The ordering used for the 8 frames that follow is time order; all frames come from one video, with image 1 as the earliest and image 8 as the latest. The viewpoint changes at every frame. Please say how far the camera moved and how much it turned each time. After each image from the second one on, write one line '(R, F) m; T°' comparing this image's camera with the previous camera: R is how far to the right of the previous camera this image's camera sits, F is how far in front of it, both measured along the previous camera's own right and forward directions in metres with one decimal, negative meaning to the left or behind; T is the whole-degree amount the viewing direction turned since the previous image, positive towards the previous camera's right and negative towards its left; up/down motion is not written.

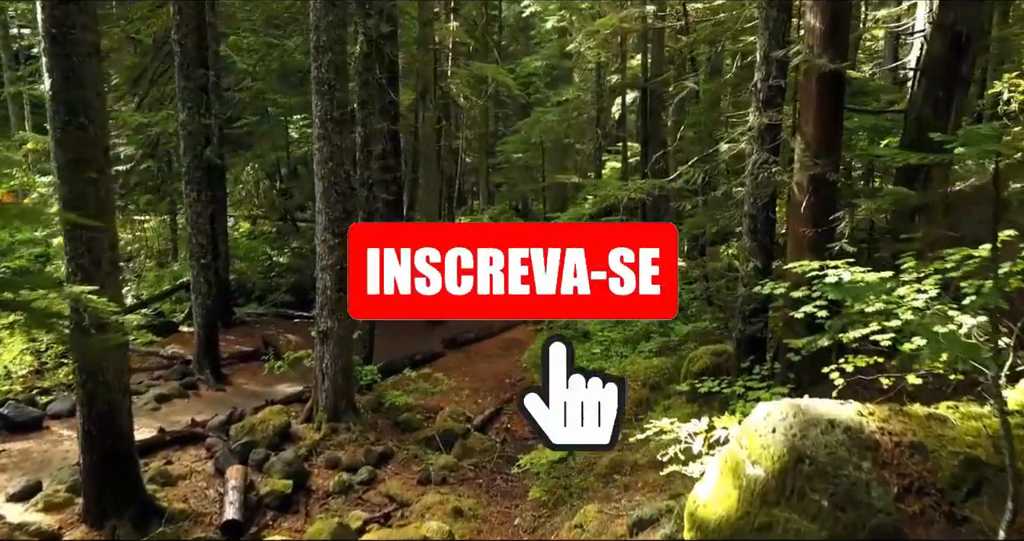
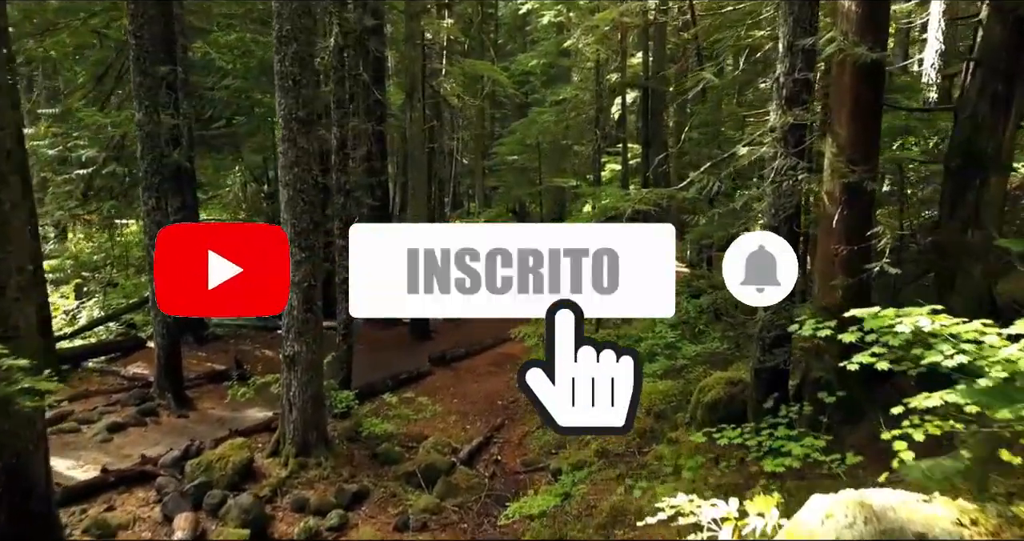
(+0.1, +1.0) m; 0°
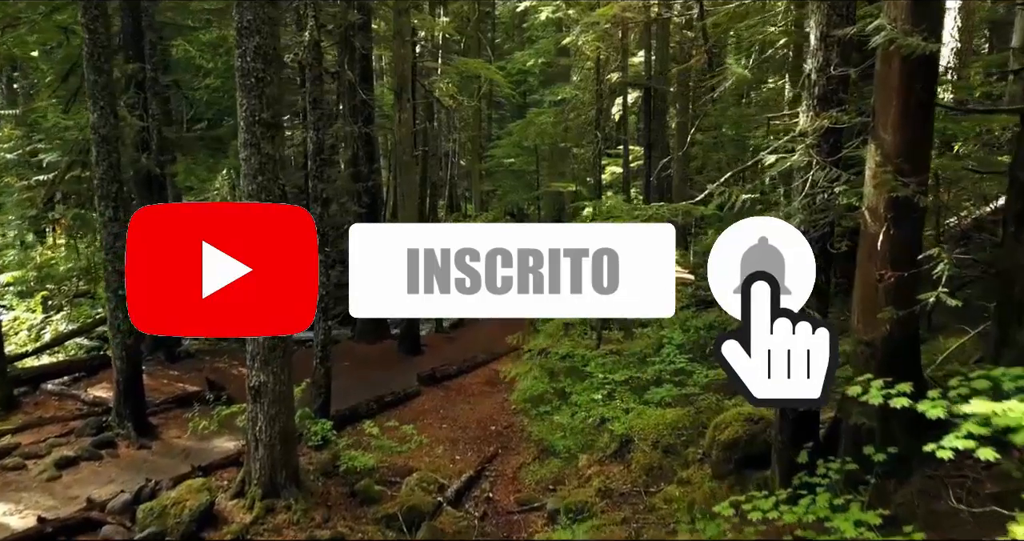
(+0.1, +0.9) m; 0°
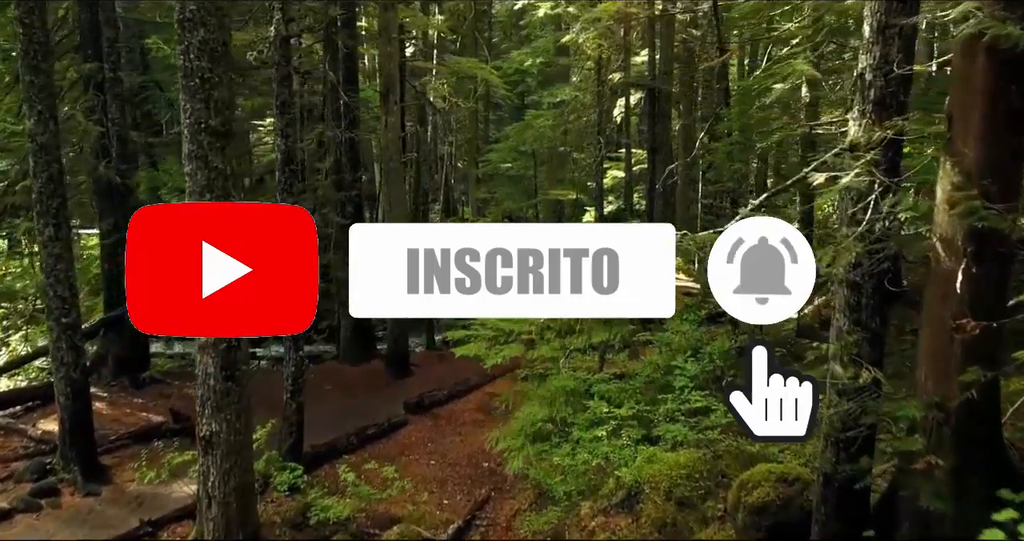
(+0.1, +1.0) m; 0°
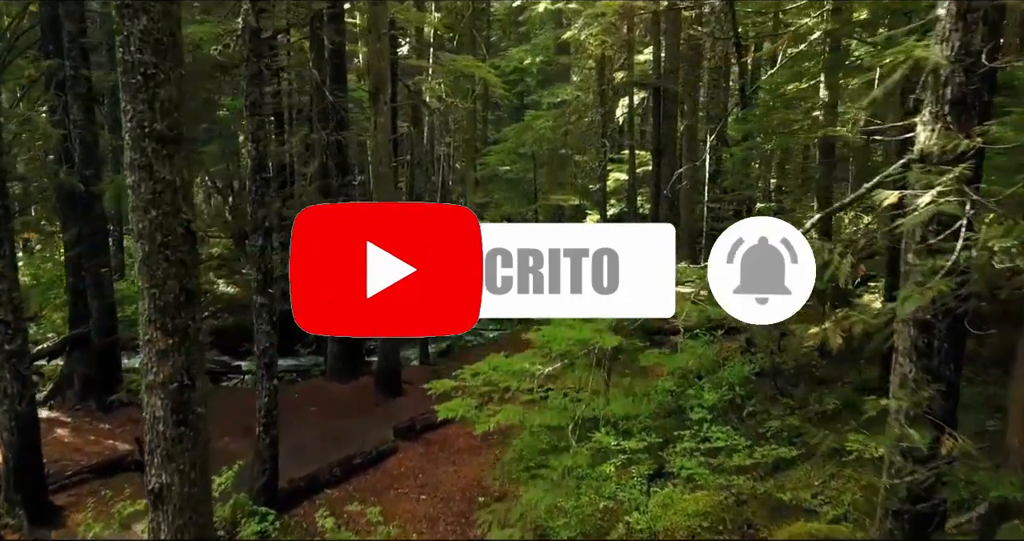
(0.0, +0.9) m; 0°
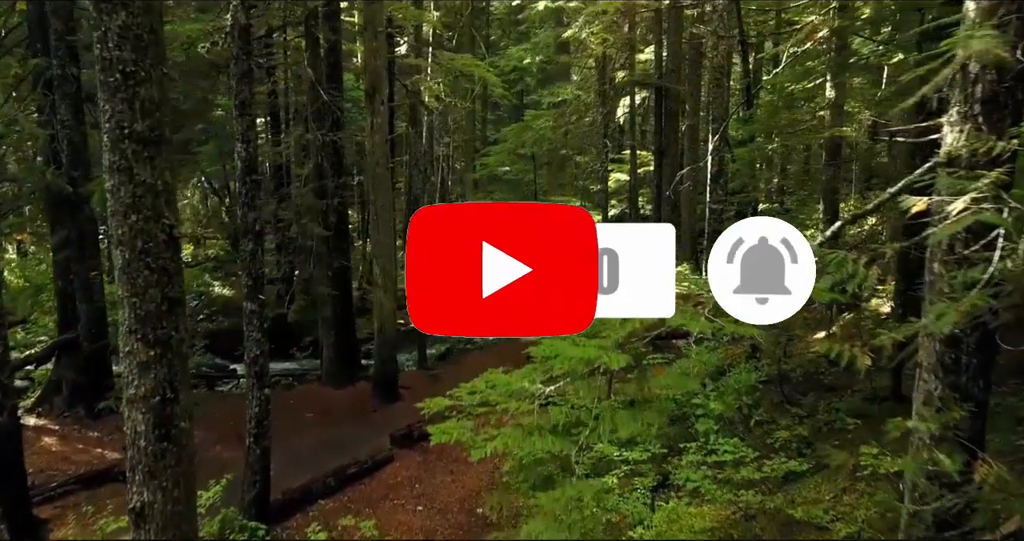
(0.0, +0.3) m; 0°
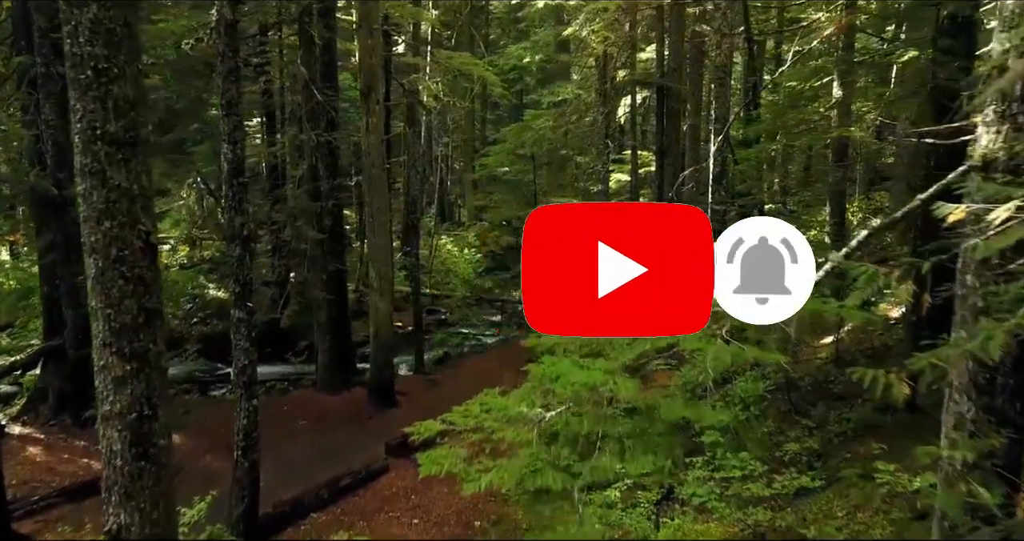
(0.0, +0.3) m; 0°
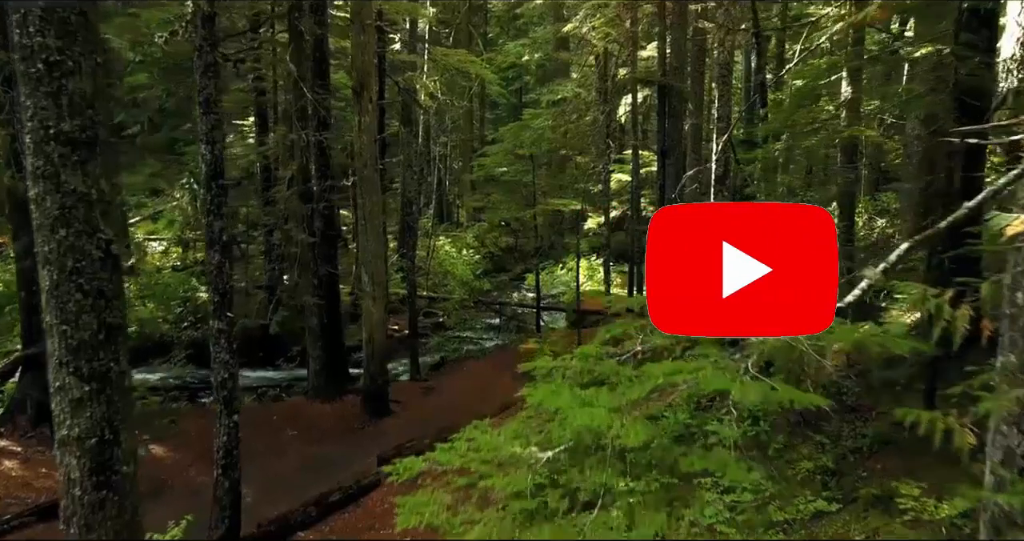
(0.0, +0.4) m; 0°
